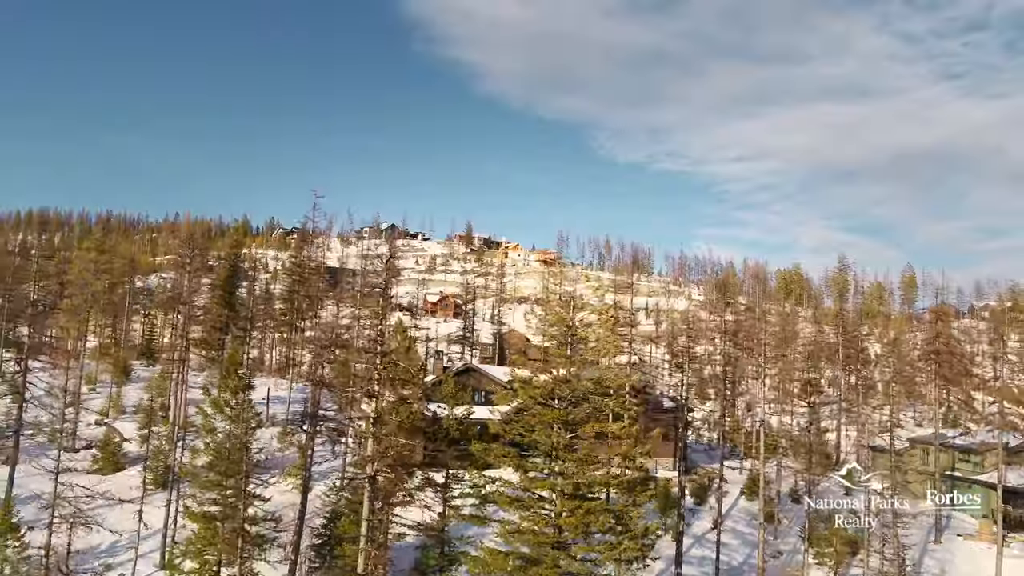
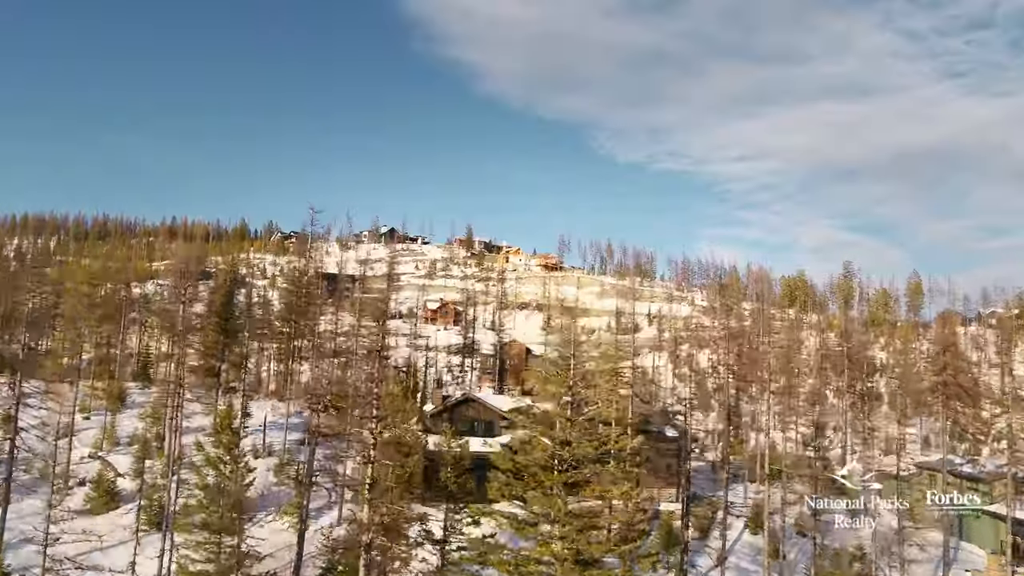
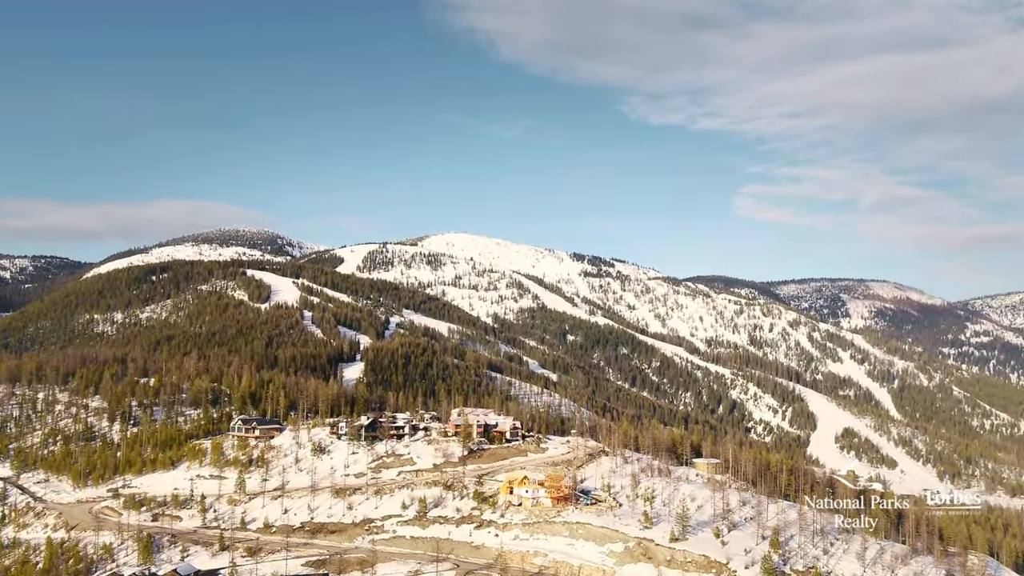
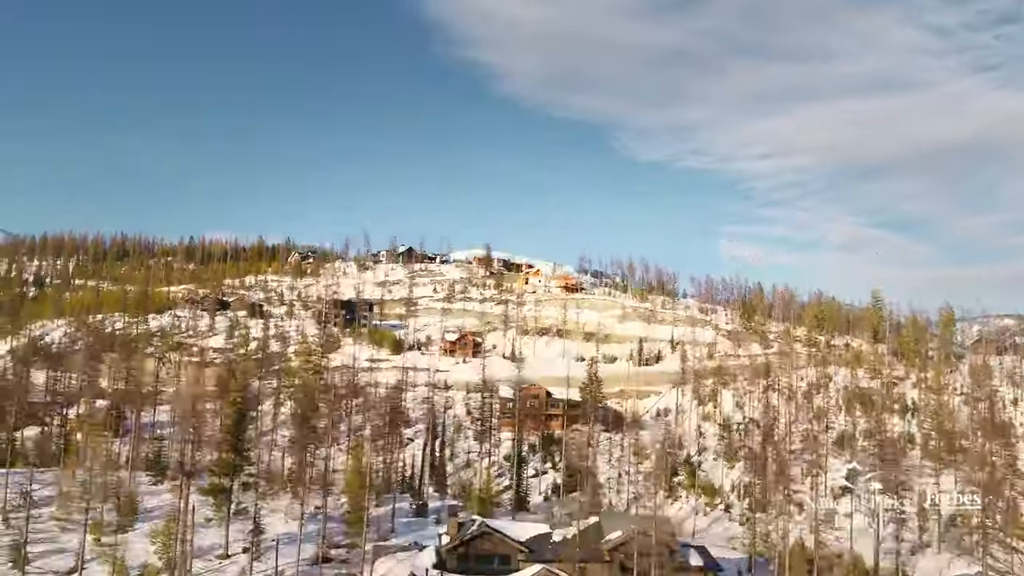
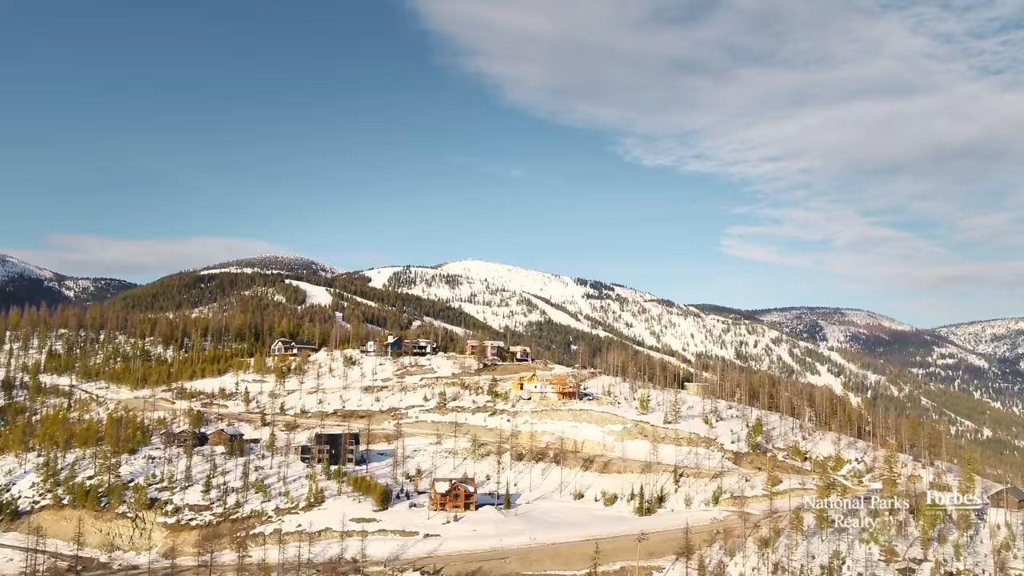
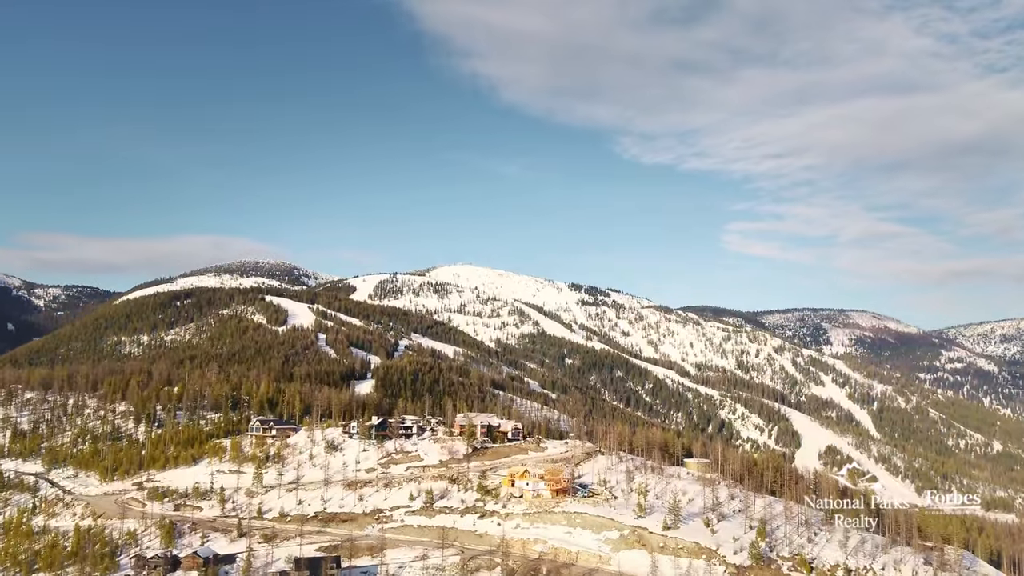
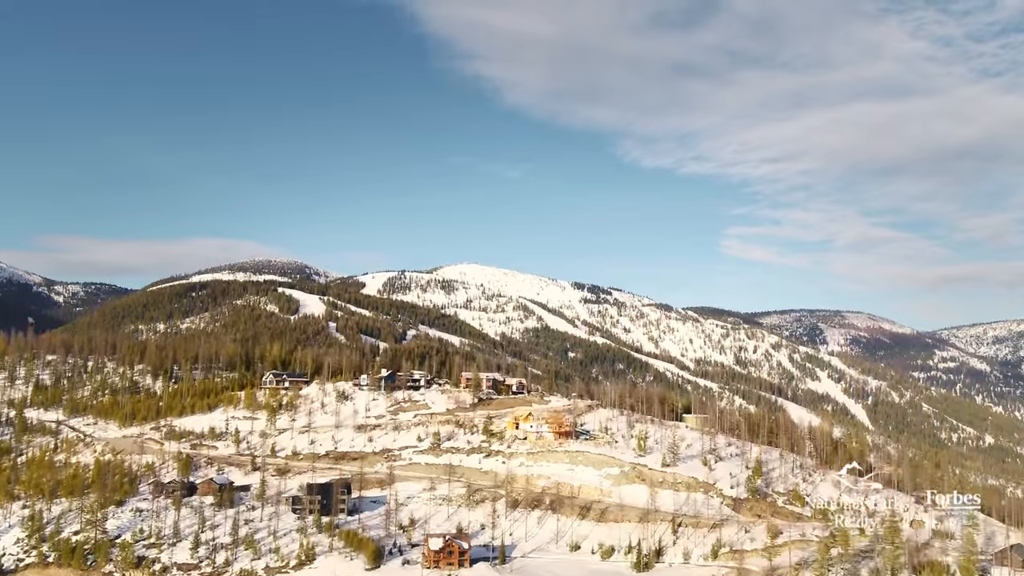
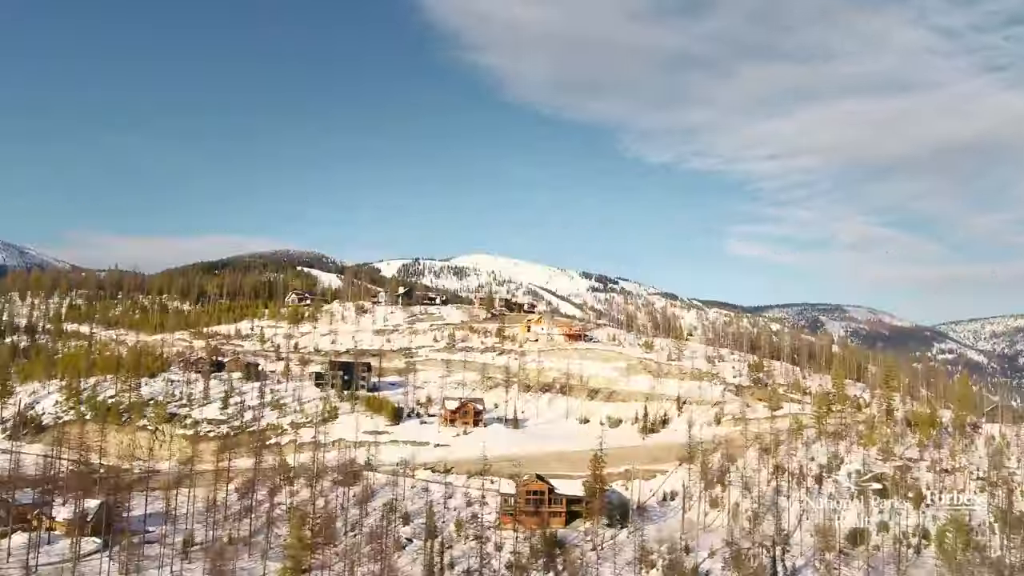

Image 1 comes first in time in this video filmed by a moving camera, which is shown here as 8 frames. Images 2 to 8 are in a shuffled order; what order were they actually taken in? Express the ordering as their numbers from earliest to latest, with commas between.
2, 4, 8, 5, 7, 6, 3
